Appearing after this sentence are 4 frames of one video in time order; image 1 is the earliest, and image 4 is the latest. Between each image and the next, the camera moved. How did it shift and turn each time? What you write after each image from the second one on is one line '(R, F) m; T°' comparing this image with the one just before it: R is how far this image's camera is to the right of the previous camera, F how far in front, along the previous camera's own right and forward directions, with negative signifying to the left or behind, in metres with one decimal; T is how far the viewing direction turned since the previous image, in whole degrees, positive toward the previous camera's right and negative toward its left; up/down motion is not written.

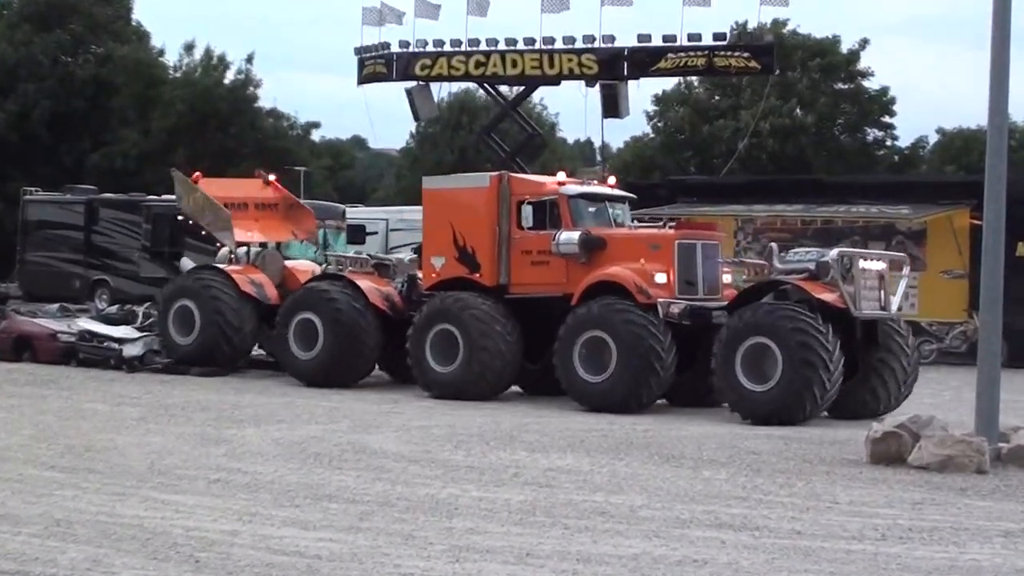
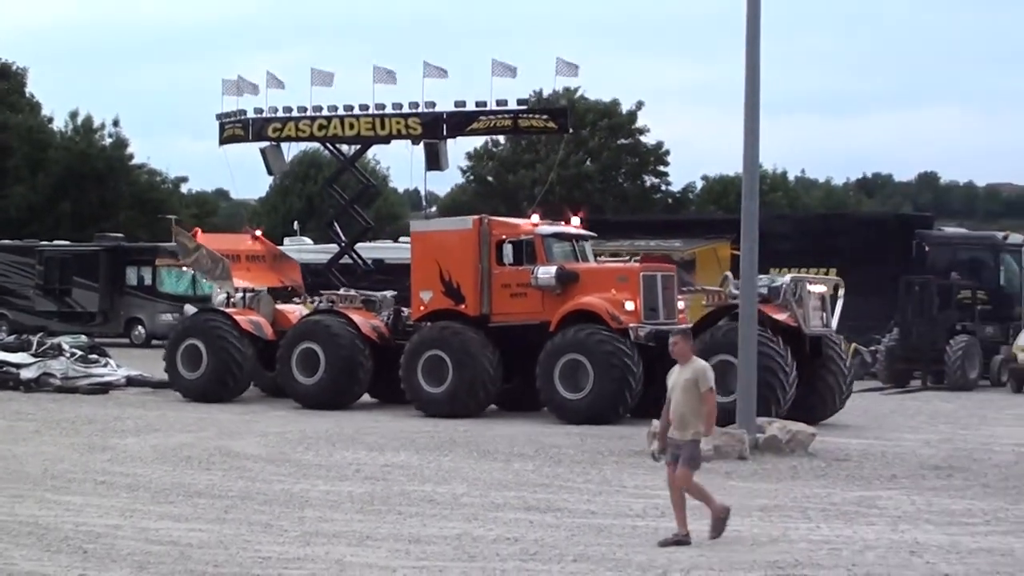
(-0.2, -2.5) m; +4°
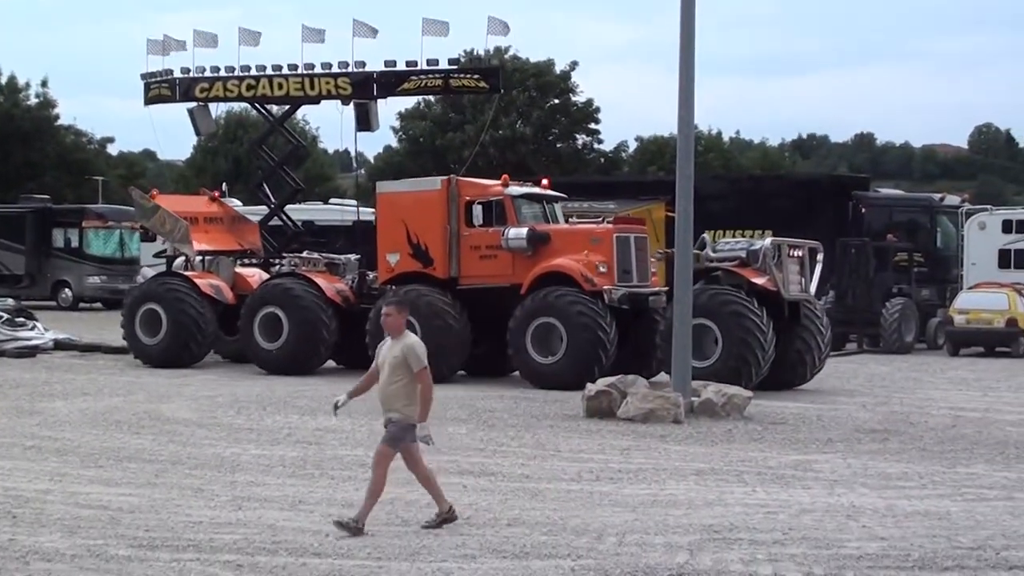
(+0.2, +0.2) m; +1°
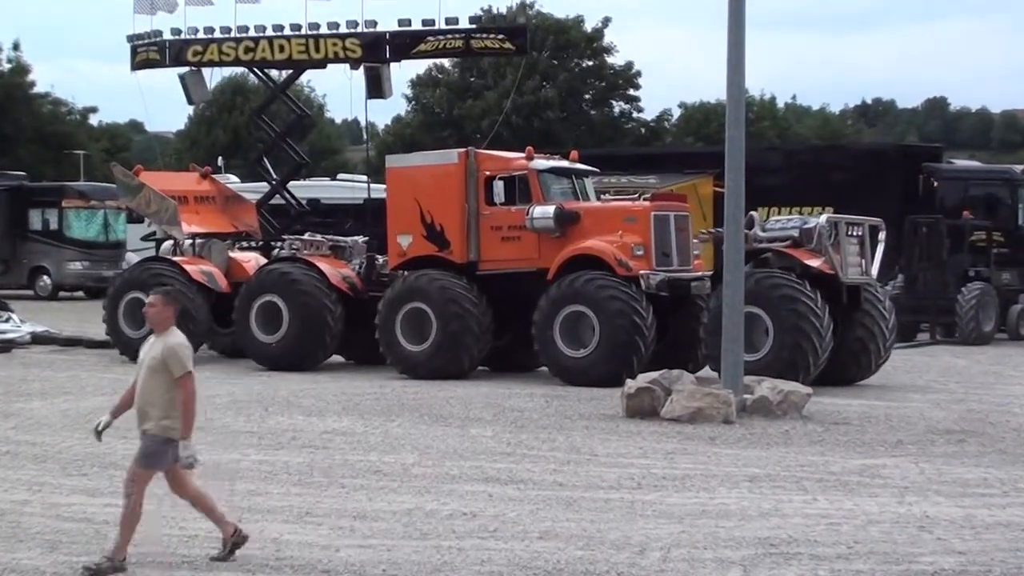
(-0.1, +1.6) m; 0°
